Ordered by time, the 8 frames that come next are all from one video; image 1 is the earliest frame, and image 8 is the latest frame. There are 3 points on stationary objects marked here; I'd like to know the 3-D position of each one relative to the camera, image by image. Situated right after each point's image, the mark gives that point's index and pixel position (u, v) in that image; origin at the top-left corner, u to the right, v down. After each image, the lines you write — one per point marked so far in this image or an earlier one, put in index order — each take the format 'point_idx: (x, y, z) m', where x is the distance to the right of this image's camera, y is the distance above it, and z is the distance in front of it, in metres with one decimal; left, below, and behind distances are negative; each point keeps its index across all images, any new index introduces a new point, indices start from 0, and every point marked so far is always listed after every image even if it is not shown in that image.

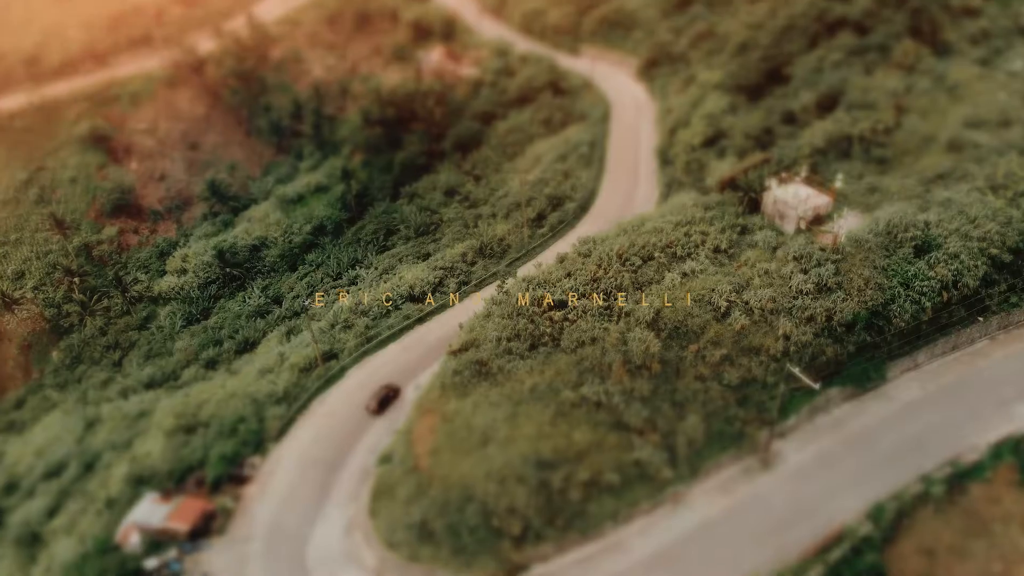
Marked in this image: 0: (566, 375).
0: (+1.2, -1.9, +16.1) m
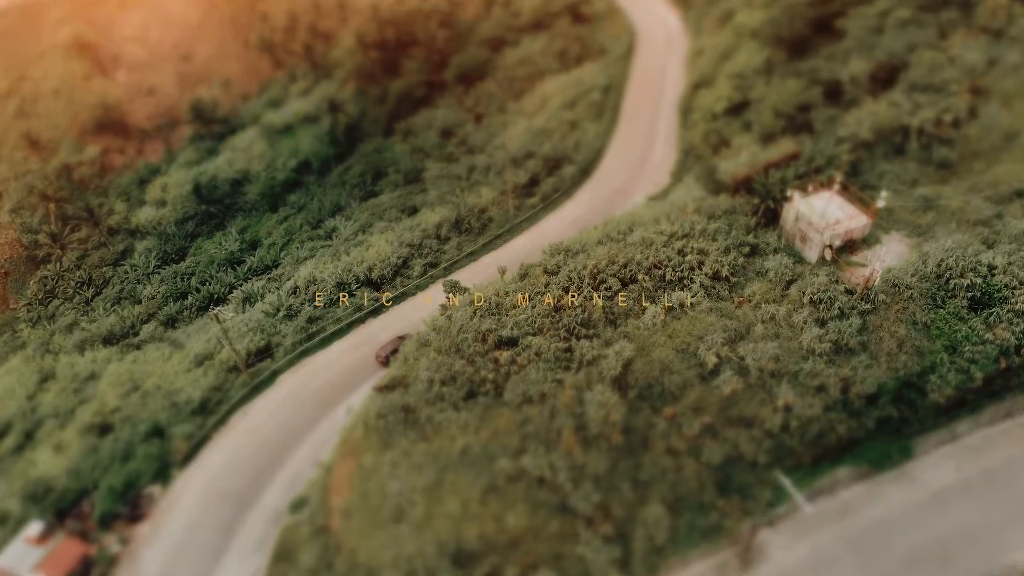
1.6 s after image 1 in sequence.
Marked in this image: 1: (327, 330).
0: (-0.1, -2.6, +13.0) m
1: (-4.8, -1.1, +19.0) m
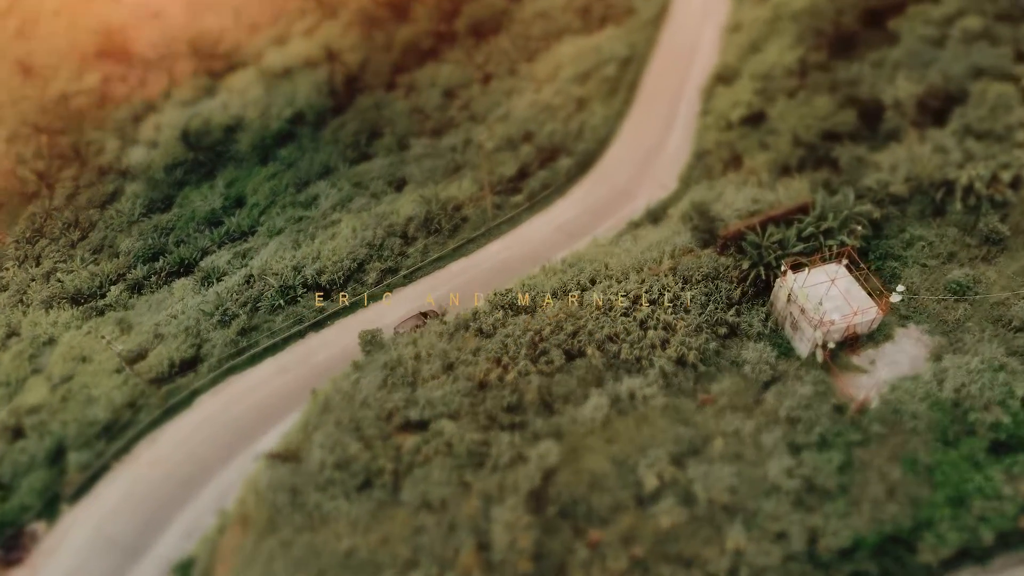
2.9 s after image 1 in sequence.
0: (-1.7, -3.9, +10.9) m
1: (-5.8, -1.4, +17.0) m
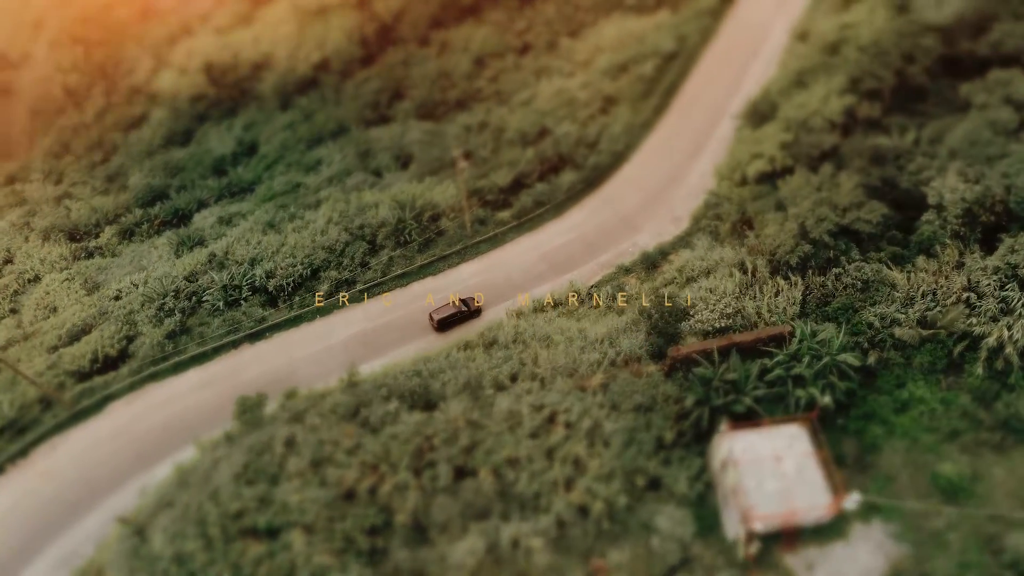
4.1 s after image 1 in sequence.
0: (-3.9, -5.0, +9.6) m
1: (-6.9, -1.4, +15.8) m
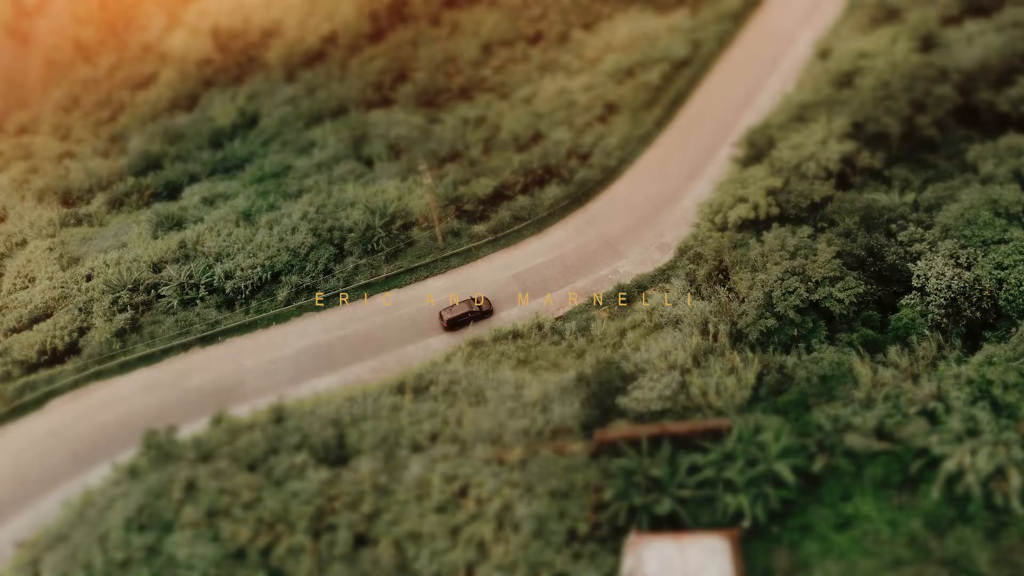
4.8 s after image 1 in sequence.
0: (-5.4, -5.5, +9.2) m
1: (-7.8, -1.3, +15.3) m
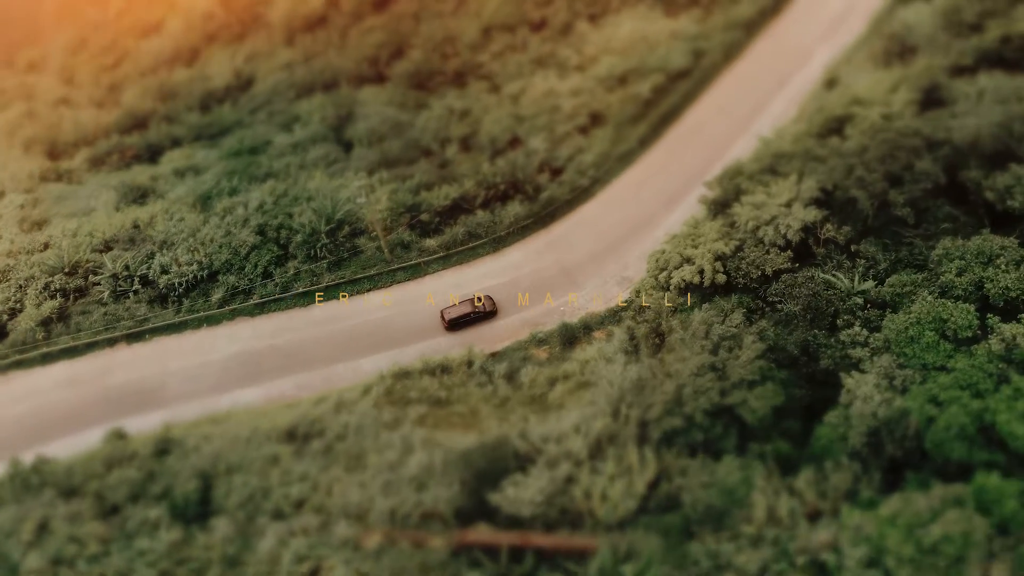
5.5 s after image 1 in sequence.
0: (-7.4, -5.9, +9.0) m
1: (-9.1, -1.1, +14.9) m
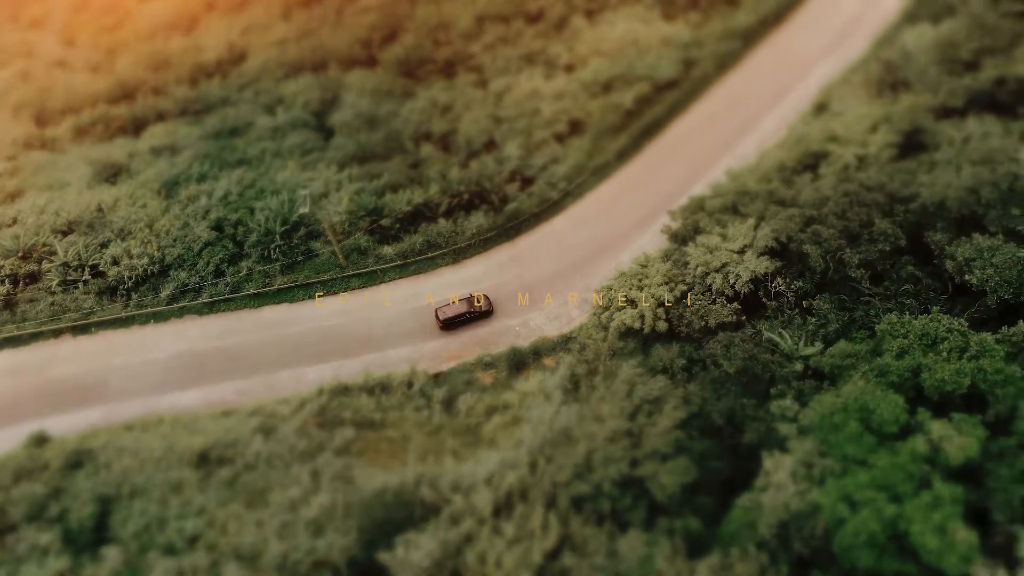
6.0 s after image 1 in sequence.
0: (-8.9, -6.0, +9.0) m
1: (-10.1, -0.8, +14.7) m
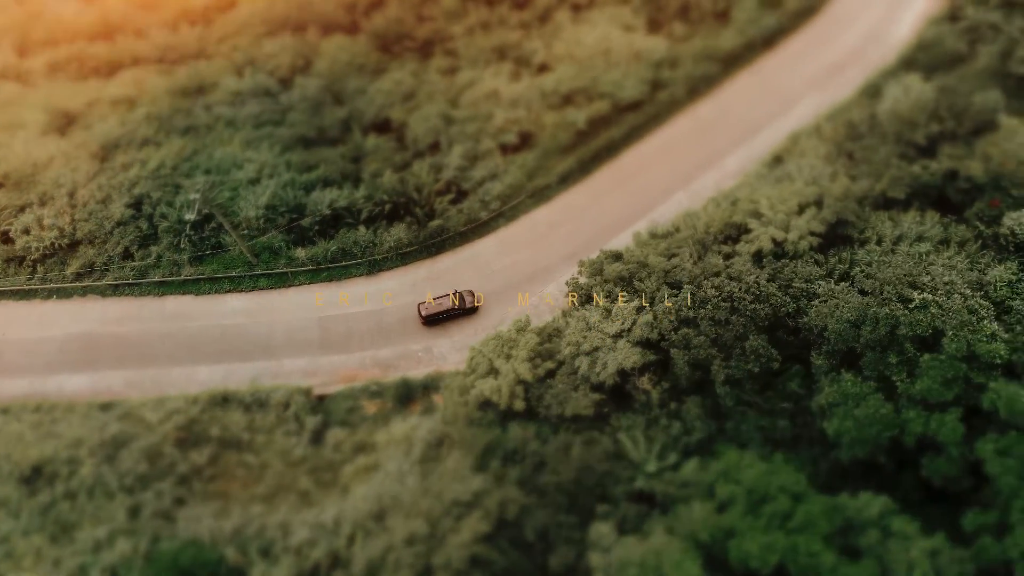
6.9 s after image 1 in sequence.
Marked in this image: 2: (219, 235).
0: (-11.7, -5.7, +9.2) m
1: (-11.9, 0.0, +14.5) m
2: (-5.8, +1.1, +14.9) m
